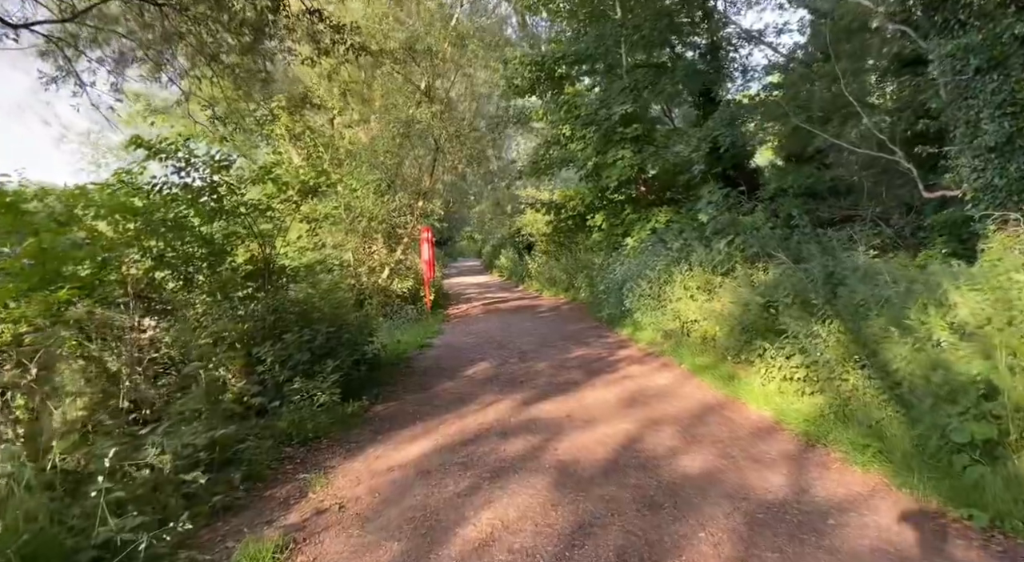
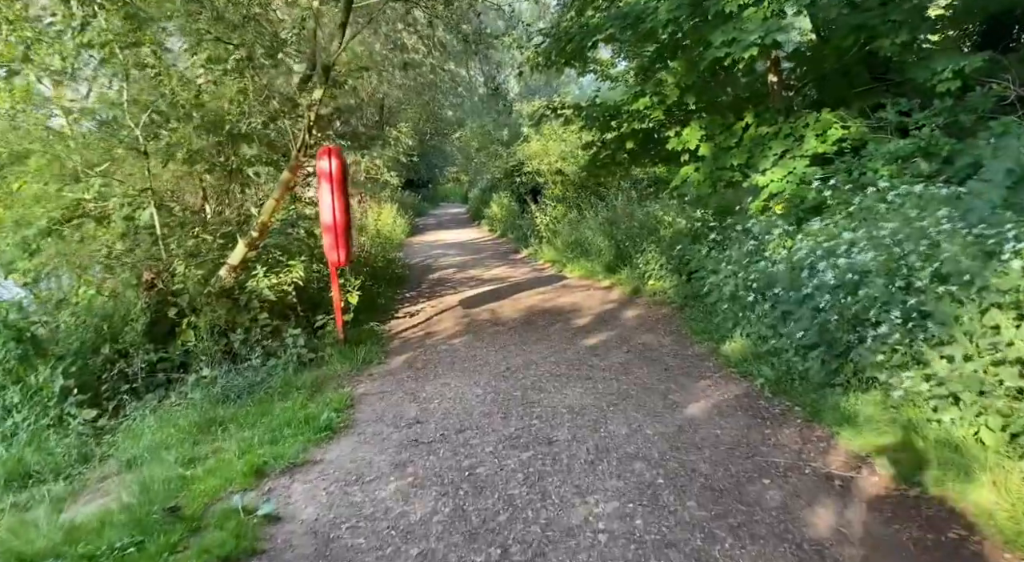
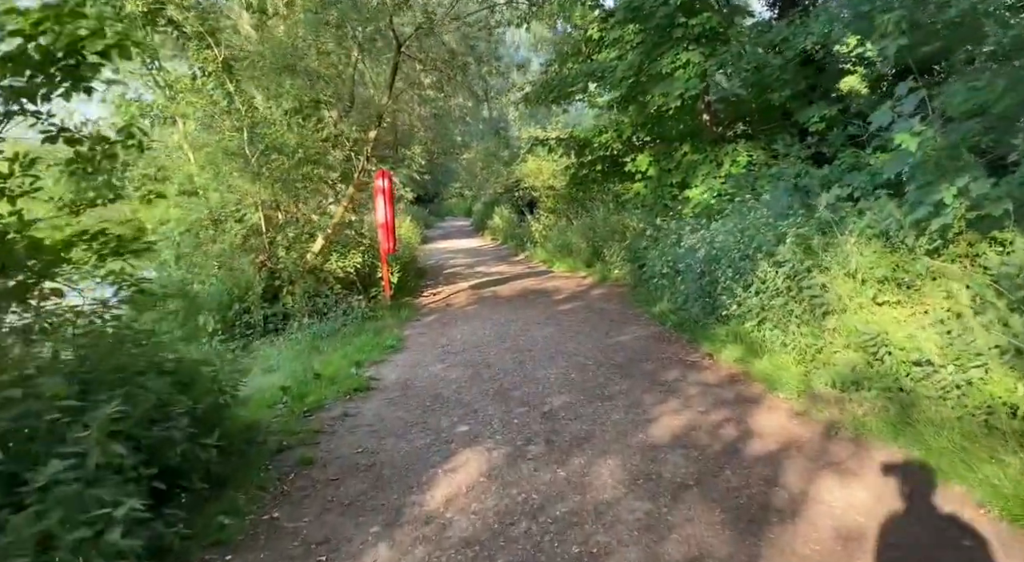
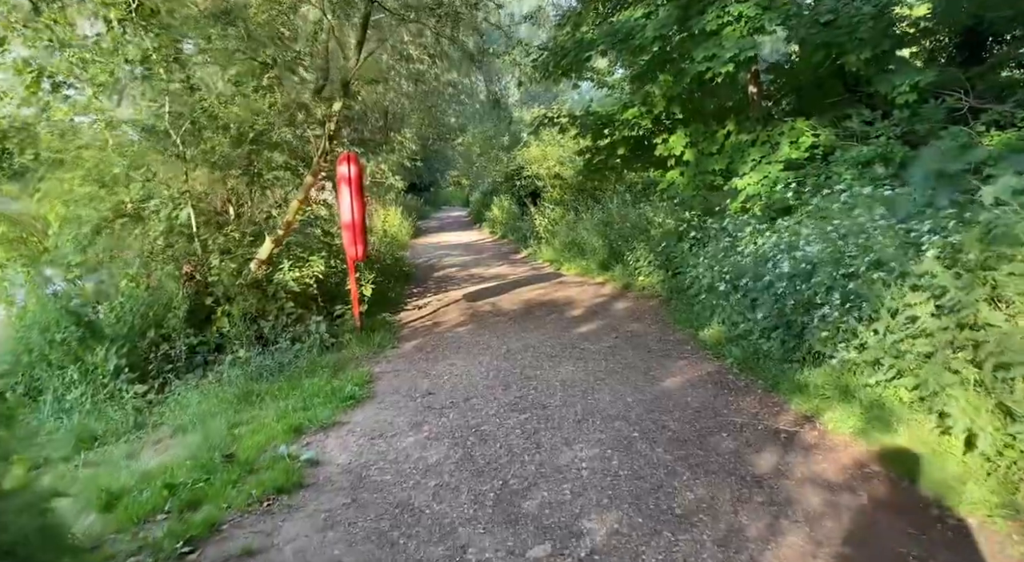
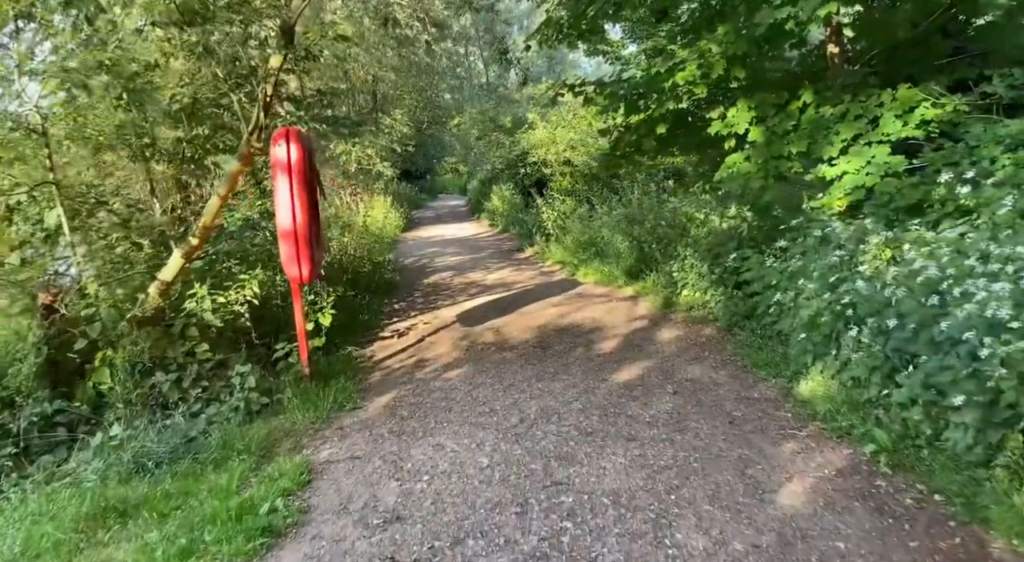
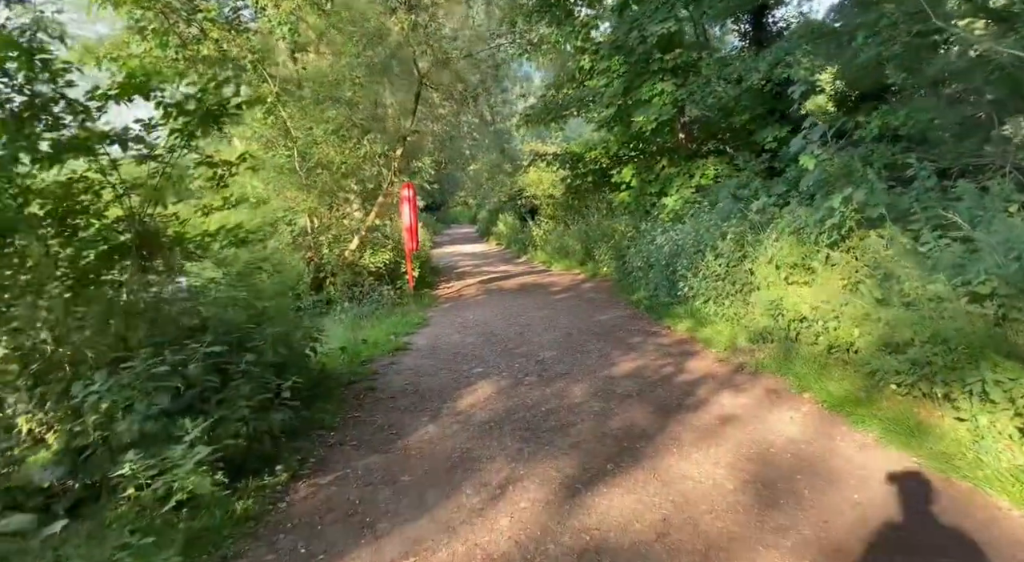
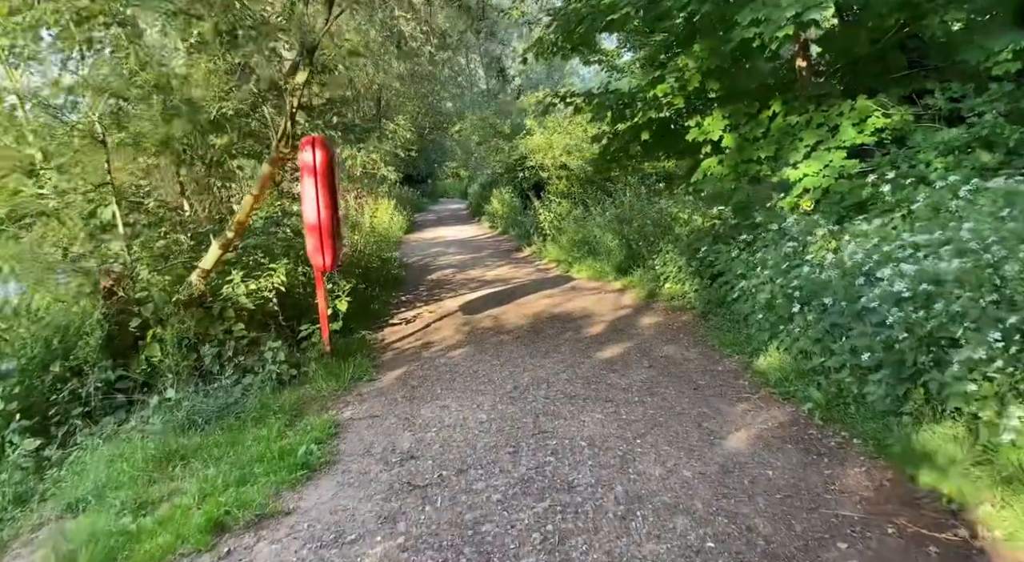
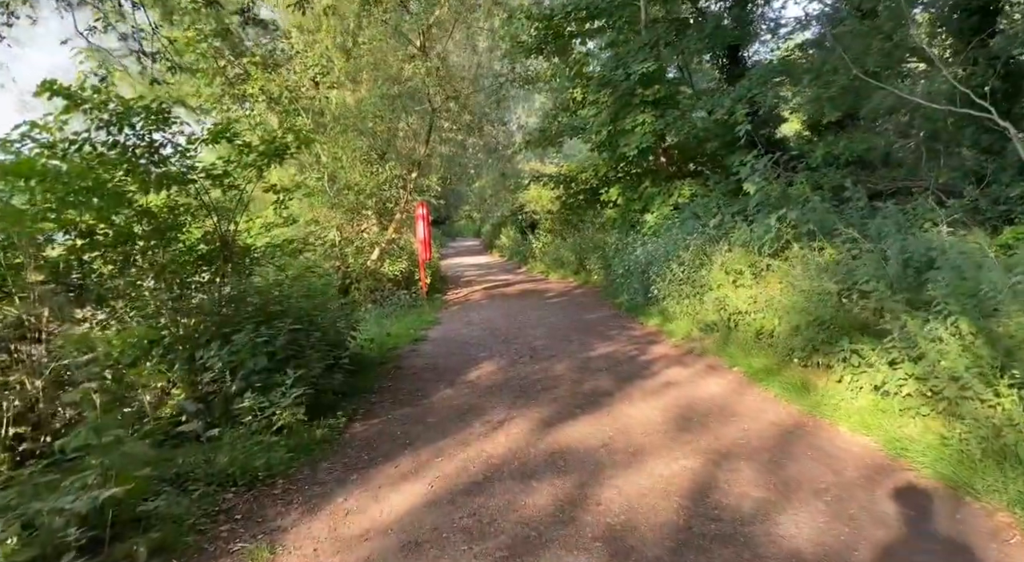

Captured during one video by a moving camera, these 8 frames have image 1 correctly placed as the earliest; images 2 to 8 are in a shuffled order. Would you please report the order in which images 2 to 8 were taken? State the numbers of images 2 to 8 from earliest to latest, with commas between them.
8, 6, 3, 4, 2, 7, 5
